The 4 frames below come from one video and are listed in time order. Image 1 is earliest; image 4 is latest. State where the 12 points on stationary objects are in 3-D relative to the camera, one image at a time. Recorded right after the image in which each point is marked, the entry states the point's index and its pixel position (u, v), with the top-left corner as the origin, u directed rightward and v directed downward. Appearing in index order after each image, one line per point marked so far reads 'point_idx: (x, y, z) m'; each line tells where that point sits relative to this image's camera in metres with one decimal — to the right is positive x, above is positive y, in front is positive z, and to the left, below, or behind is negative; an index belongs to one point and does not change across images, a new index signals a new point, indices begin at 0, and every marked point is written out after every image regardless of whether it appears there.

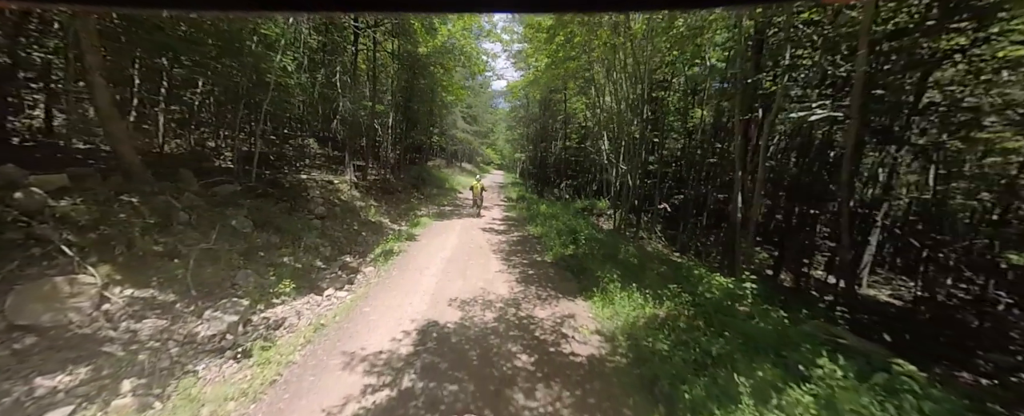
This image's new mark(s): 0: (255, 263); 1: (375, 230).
0: (-5.4, -1.2, +6.3) m
1: (-5.3, -0.9, +11.6) m
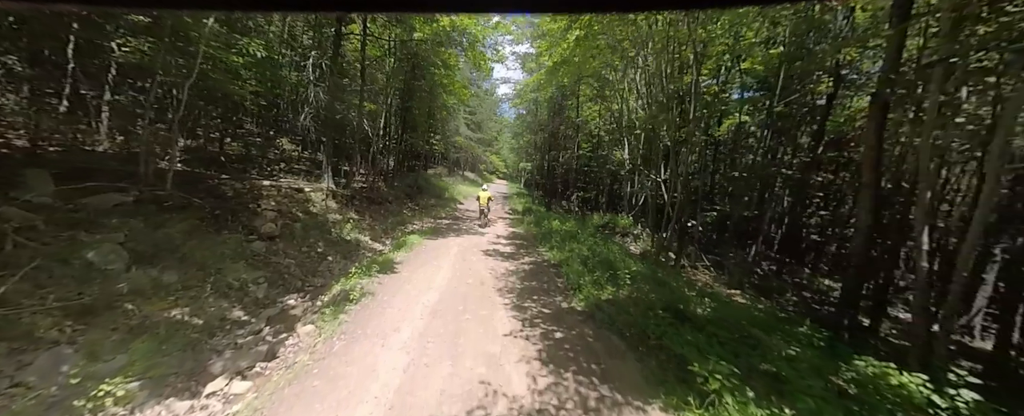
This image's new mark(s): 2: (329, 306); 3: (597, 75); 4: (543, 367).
0: (-5.1, -1.5, +3.7) m
1: (-5.0, -1.4, +9.0) m
2: (-3.3, -1.8, +5.3) m
3: (+5.4, +8.3, +18.5) m
4: (+0.4, -2.1, +4.0) m
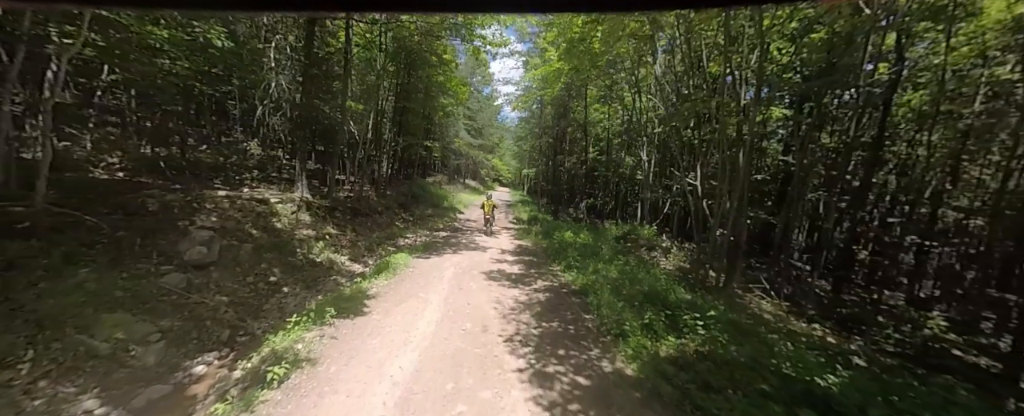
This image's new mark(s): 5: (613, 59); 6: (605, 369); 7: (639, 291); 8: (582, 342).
0: (-4.9, -1.8, +1.7) m
1: (-4.8, -1.7, +7.0) m
2: (-3.1, -2.0, +3.3) m
3: (+5.6, +7.9, +16.7) m
4: (+0.6, -2.3, +2.0) m
5: (+5.3, +7.8, +15.7) m
6: (+1.3, -2.2, +4.1) m
7: (+2.7, -1.7, +6.3) m
8: (+1.2, -2.2, +4.9) m
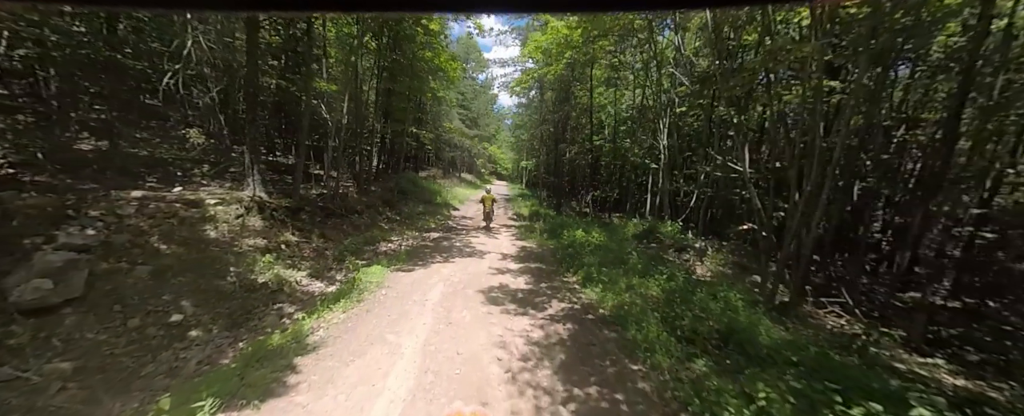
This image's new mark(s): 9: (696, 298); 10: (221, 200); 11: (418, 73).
0: (-4.7, -2.0, -0.3) m
1: (-4.6, -1.8, +5.0) m
2: (-2.9, -2.2, +1.4) m
3: (+5.4, +8.2, +14.5) m
4: (+0.8, -2.4, 0.0) m
5: (+5.2, +8.1, +13.6) m
6: (+1.5, -2.2, +2.2) m
7: (+2.8, -1.7, +4.3) m
8: (+1.3, -2.2, +3.0) m
9: (+3.3, -1.6, +5.4) m
10: (-7.6, +0.2, +7.9) m
11: (-5.5, +7.9, +17.4) m
